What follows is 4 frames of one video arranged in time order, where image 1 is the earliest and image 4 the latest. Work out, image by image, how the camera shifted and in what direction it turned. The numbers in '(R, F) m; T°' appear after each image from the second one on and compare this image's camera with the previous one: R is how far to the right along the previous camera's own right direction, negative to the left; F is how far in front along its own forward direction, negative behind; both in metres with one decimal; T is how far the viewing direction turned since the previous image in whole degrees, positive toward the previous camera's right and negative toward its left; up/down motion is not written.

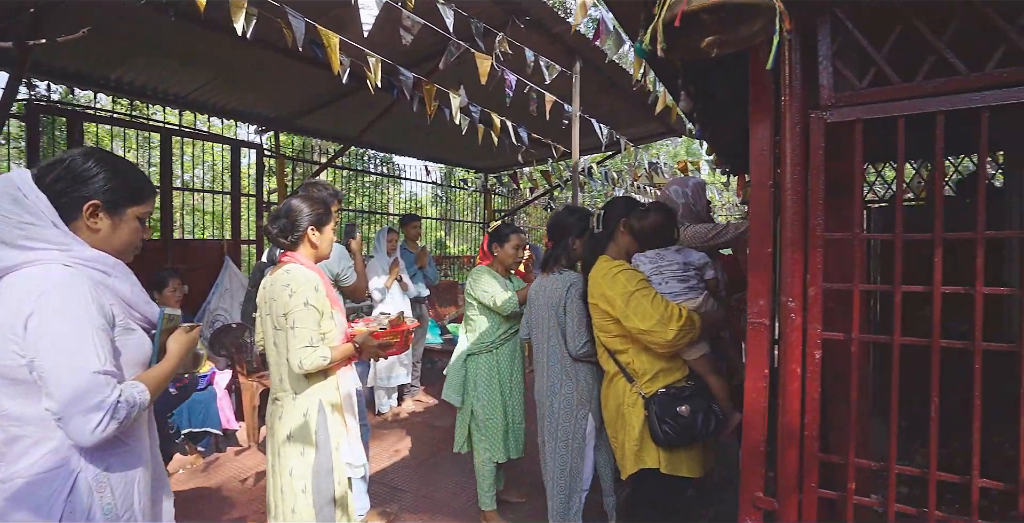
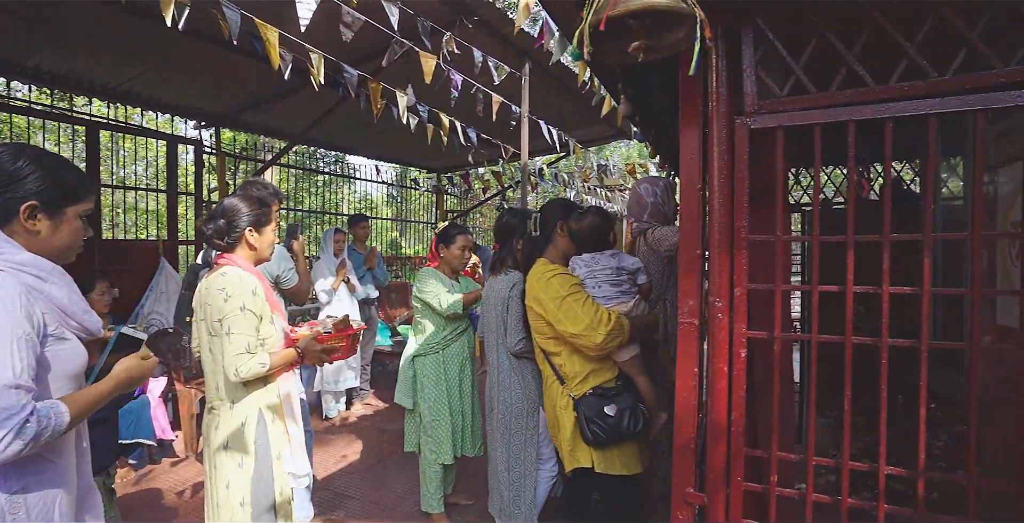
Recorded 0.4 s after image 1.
(+0.1, 0.0) m; +5°
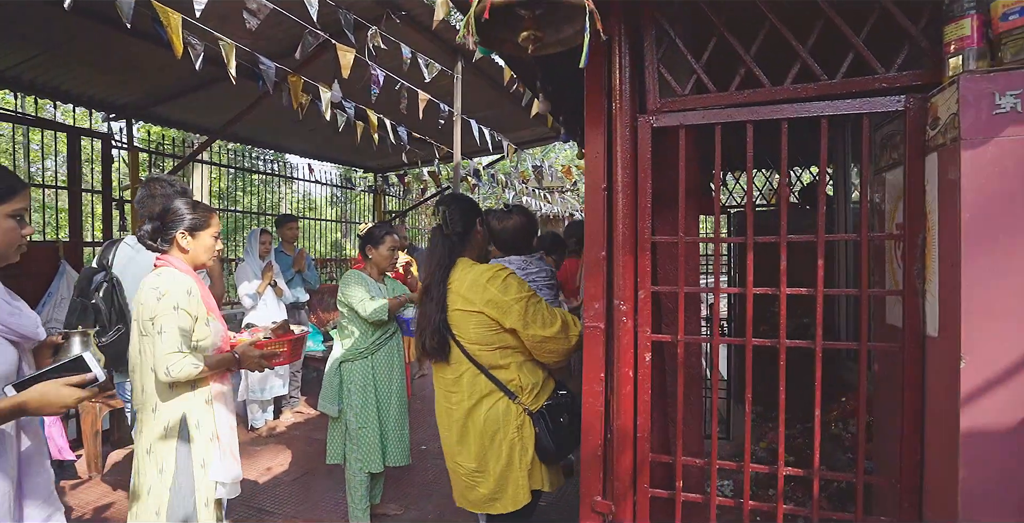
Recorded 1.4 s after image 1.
(+0.2, +0.1) m; +6°
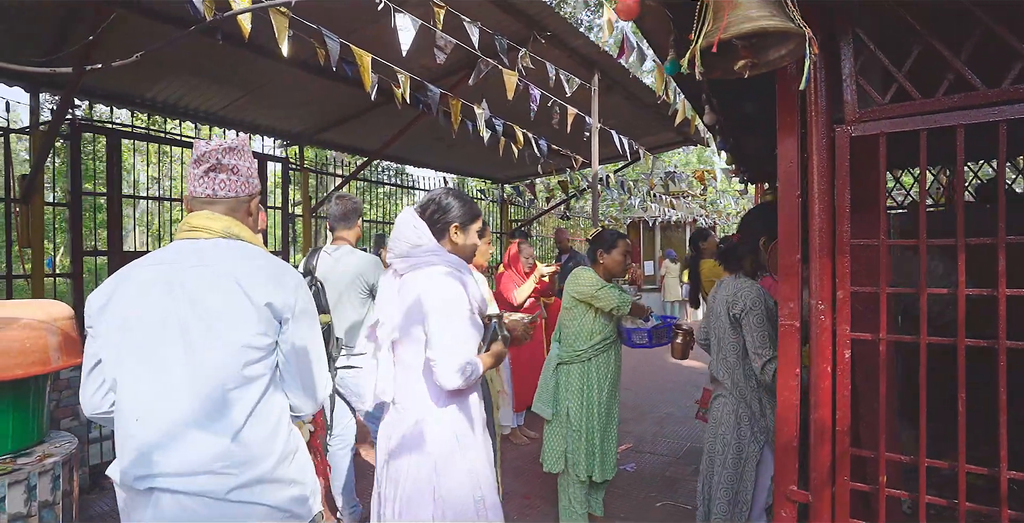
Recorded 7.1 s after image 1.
(-0.4, -0.3) m; -12°
